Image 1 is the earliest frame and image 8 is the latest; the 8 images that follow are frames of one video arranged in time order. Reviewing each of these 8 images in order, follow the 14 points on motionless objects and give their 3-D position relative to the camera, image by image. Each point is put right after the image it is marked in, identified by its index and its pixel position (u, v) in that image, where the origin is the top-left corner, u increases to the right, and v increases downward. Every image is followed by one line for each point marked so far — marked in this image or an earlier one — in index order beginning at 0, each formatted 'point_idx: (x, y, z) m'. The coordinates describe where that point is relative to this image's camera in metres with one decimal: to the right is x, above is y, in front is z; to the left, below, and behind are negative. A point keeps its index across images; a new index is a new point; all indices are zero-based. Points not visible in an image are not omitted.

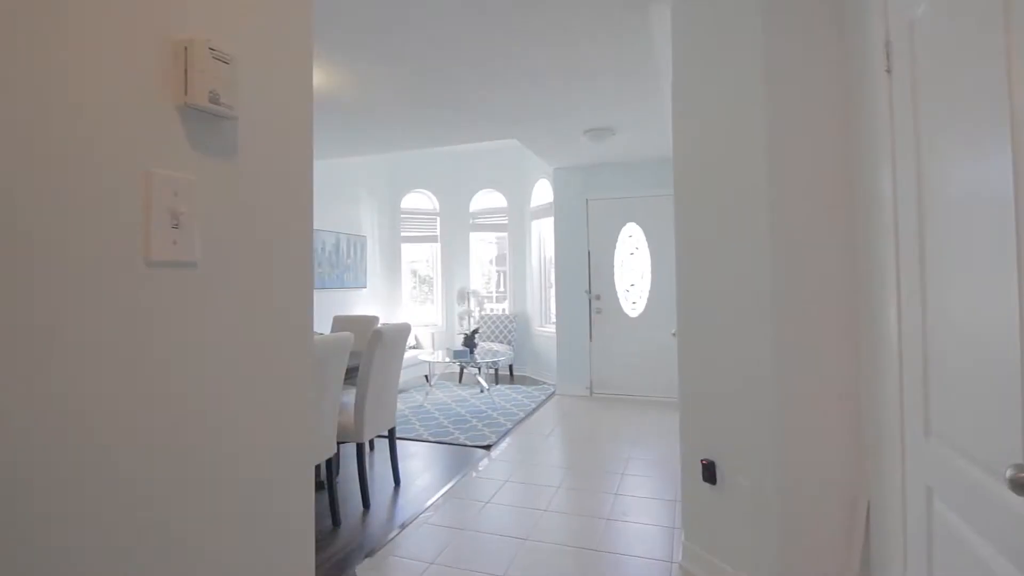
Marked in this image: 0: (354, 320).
0: (-1.2, -0.2, +4.1) m
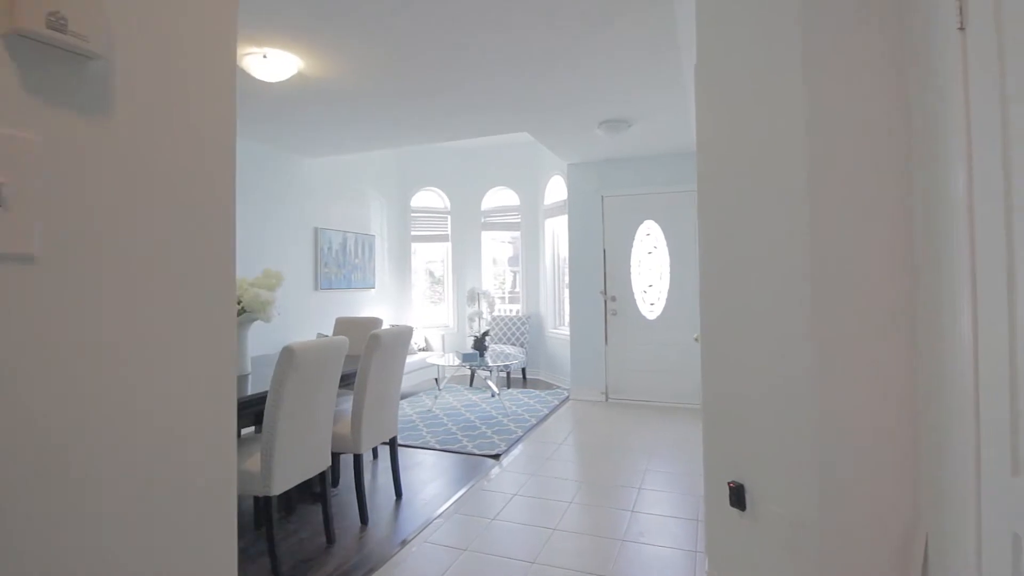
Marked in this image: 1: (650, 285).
0: (-1.1, -0.2, +3.9) m
1: (+1.3, 0.0, +5.2) m
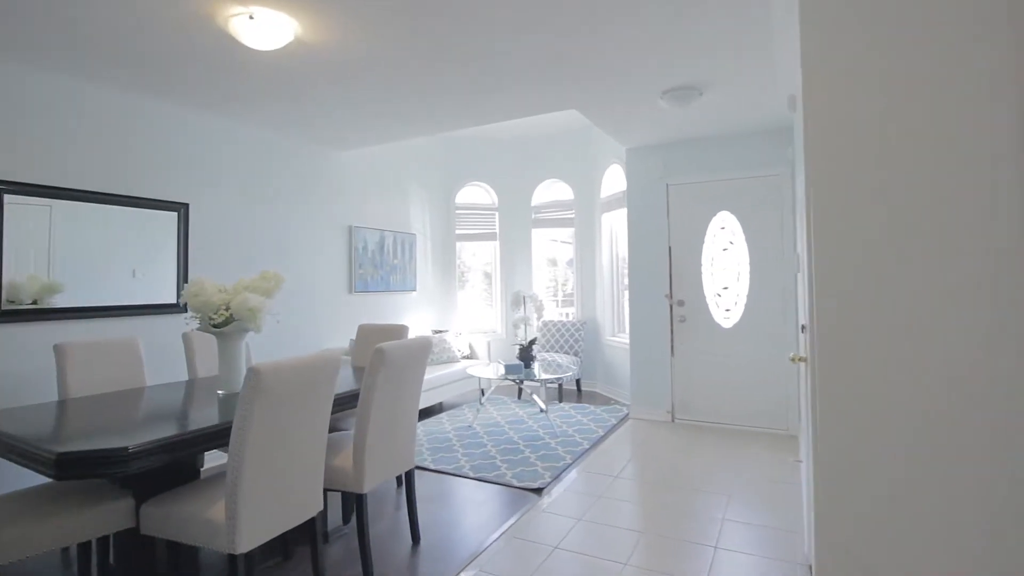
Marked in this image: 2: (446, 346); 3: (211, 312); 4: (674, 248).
0: (-0.9, -0.3, +3.5) m
1: (+1.8, 0.0, +4.5) m
2: (-0.7, -0.6, +5.5) m
3: (-1.3, -0.1, +2.4) m
4: (+1.4, +0.3, +4.6) m
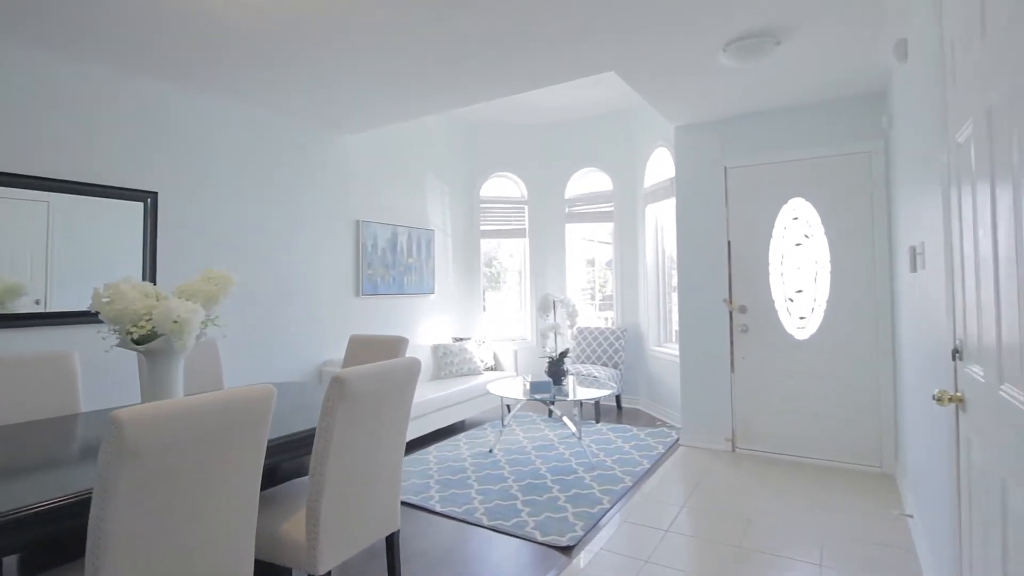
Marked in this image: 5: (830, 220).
0: (-0.7, -0.3, +2.9) m
1: (+1.9, 0.0, +3.7) m
2: (-0.4, -0.6, +4.9) m
3: (-1.3, -0.1, +1.8) m
4: (+1.6, +0.3, +3.9) m
5: (+2.1, +0.4, +3.6) m
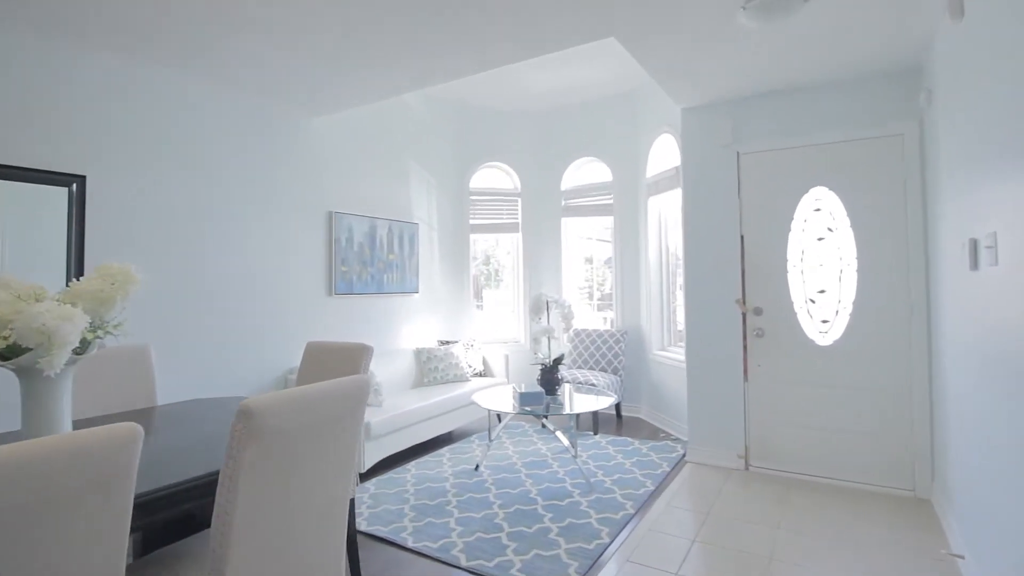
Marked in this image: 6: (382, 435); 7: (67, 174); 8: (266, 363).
0: (-0.8, -0.3, +2.5) m
1: (+1.9, 0.0, +3.3) m
2: (-0.5, -0.6, +4.5) m
3: (-1.4, -0.1, +1.4) m
4: (+1.5, +0.3, +3.5) m
5: (+2.0, +0.4, +3.2) m
6: (-0.8, -0.9, +3.4) m
7: (-2.2, +0.6, +2.7) m
8: (-1.6, -0.5, +3.5) m
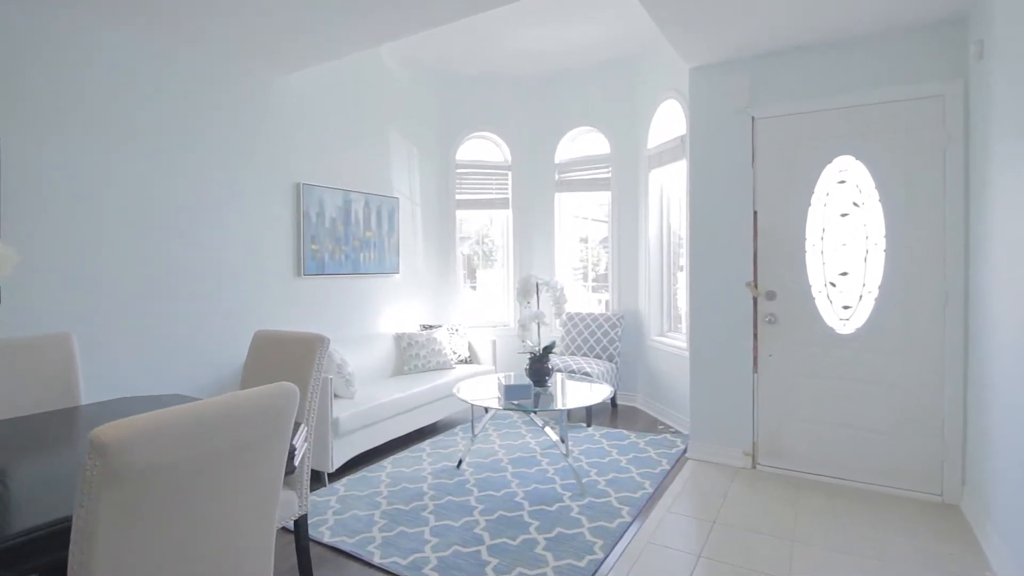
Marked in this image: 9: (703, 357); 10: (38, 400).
0: (-0.9, -0.2, +2.1) m
1: (+1.8, +0.1, +2.9) m
2: (-0.6, -0.5, +4.2) m
3: (-1.4, -0.1, +1.0) m
4: (+1.4, +0.4, +3.1) m
5: (+1.9, +0.5, +2.8) m
6: (-0.9, -0.8, +3.1) m
7: (-2.3, +0.7, +2.3) m
8: (-1.7, -0.4, +3.2) m
9: (+1.2, -0.4, +3.3) m
10: (-1.9, -0.4, +2.1) m
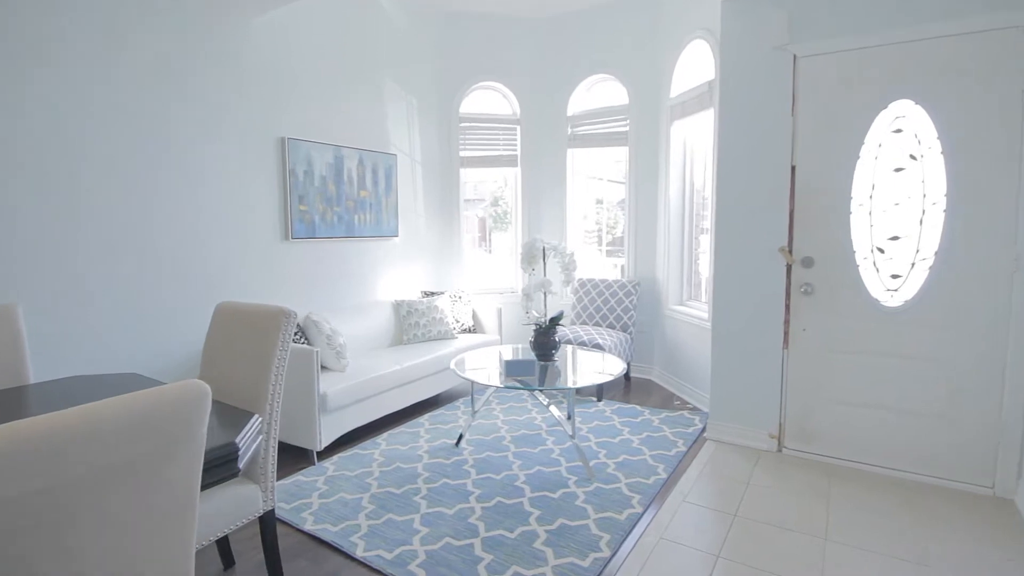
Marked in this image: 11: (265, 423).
0: (-0.9, -0.1, +1.9) m
1: (+1.8, +0.2, +2.6) m
2: (-0.5, -0.2, +3.9) m
3: (-1.5, 0.0, +0.8) m
4: (+1.4, +0.6, +2.7) m
5: (+1.9, +0.7, +2.4) m
6: (-0.9, -0.6, +2.9) m
7: (-2.3, +0.8, +2.0) m
8: (-1.7, -0.2, +2.9) m
9: (+1.2, -0.2, +3.0) m
10: (-1.9, -0.3, +1.9) m
11: (-0.8, -0.4, +1.7) m
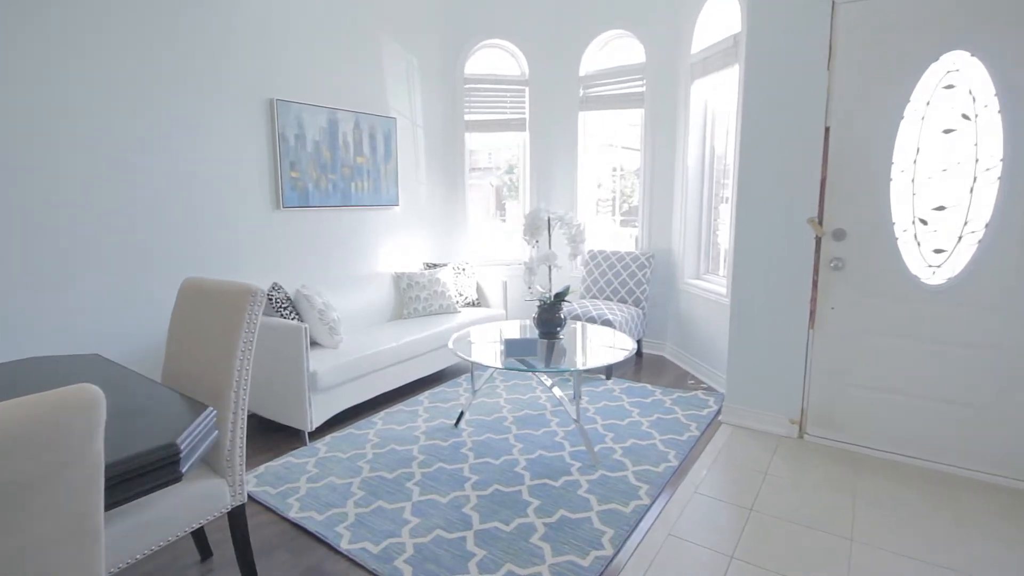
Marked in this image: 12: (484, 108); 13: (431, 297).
0: (-0.9, 0.0, +1.7) m
1: (+1.8, +0.4, +2.3) m
2: (-0.5, 0.0, +3.7) m
3: (-1.5, 0.0, +0.6) m
4: (+1.5, +0.7, +2.4) m
5: (+1.9, +0.8, +2.1) m
6: (-0.9, -0.5, +2.8) m
7: (-2.3, +0.9, +1.9) m
8: (-1.7, 0.0, +2.8) m
9: (+1.2, -0.1, +2.8) m
10: (-1.9, -0.2, +1.8) m
11: (-0.8, -0.4, +1.6) m
12: (-0.2, +1.4, +4.3) m
13: (-0.5, -0.1, +3.7) m
